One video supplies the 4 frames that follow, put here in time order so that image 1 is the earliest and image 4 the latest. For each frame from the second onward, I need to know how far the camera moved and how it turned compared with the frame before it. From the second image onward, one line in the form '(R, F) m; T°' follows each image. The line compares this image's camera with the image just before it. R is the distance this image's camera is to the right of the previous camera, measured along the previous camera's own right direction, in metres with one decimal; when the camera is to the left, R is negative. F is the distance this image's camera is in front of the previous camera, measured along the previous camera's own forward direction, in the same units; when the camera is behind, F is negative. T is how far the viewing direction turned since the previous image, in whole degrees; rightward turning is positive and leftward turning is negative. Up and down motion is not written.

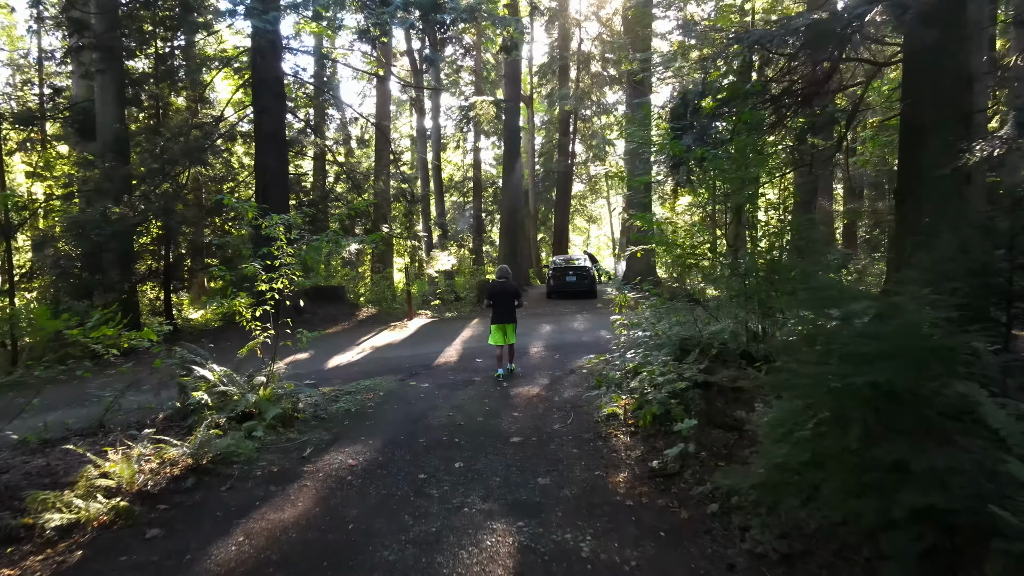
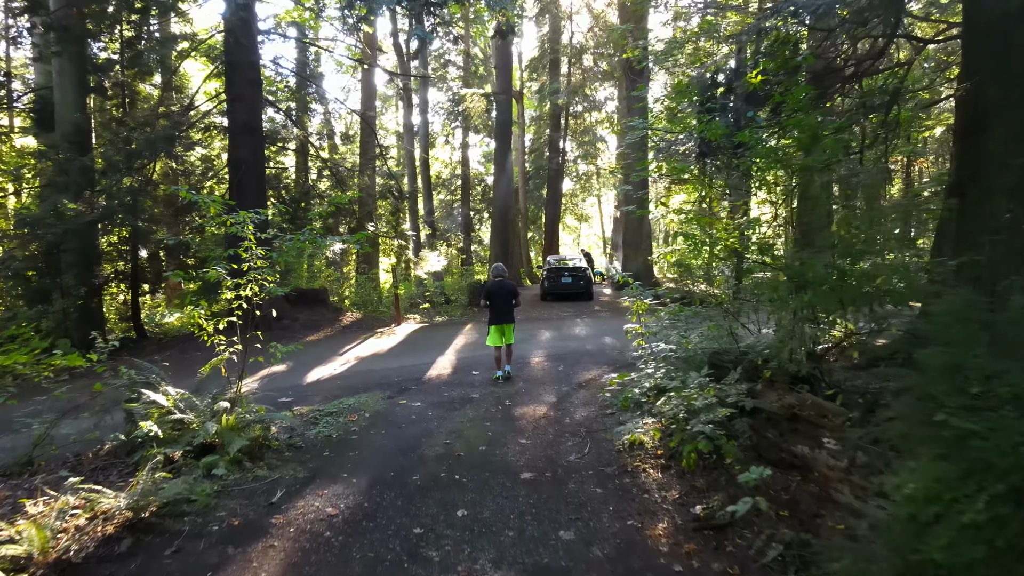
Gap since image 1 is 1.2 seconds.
(-0.2, +0.9) m; +1°
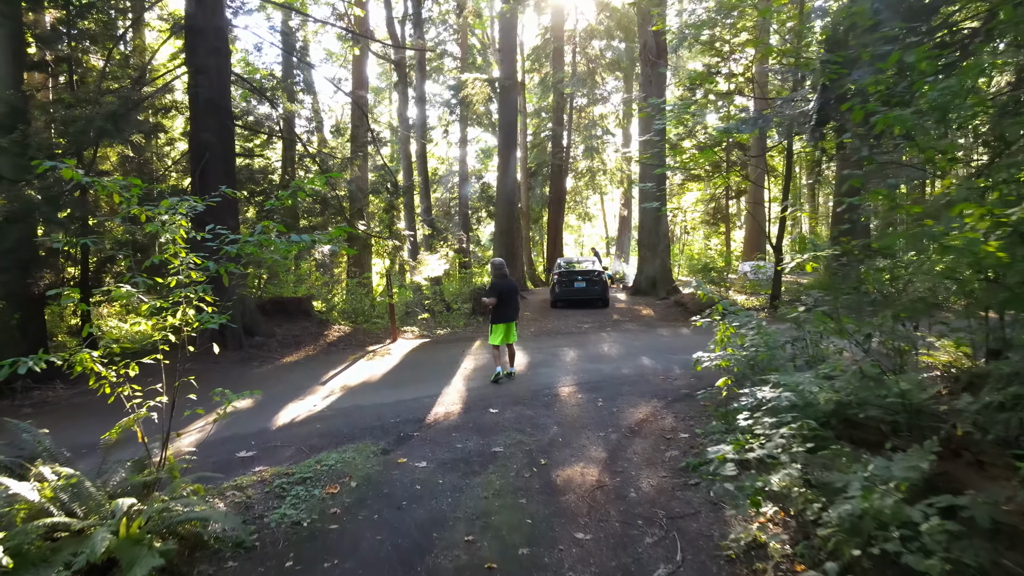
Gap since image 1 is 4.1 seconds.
(-0.3, +1.7) m; +1°
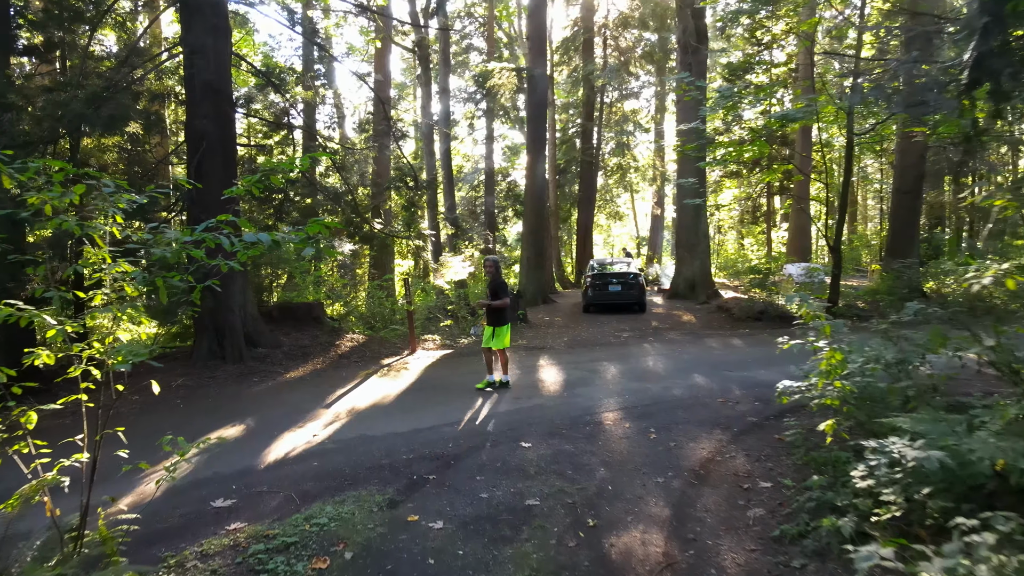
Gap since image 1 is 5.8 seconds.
(-0.1, +1.0) m; -2°
